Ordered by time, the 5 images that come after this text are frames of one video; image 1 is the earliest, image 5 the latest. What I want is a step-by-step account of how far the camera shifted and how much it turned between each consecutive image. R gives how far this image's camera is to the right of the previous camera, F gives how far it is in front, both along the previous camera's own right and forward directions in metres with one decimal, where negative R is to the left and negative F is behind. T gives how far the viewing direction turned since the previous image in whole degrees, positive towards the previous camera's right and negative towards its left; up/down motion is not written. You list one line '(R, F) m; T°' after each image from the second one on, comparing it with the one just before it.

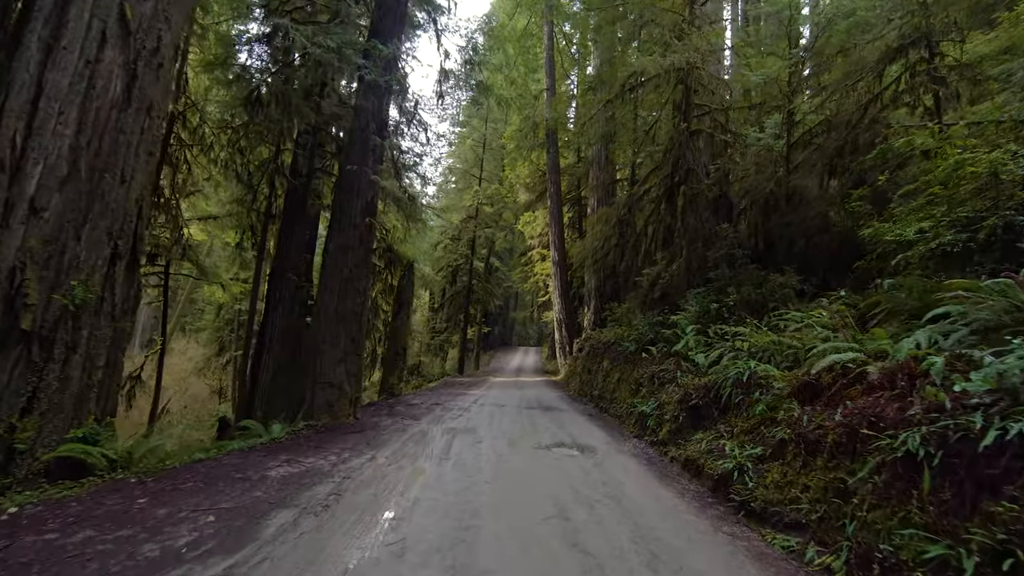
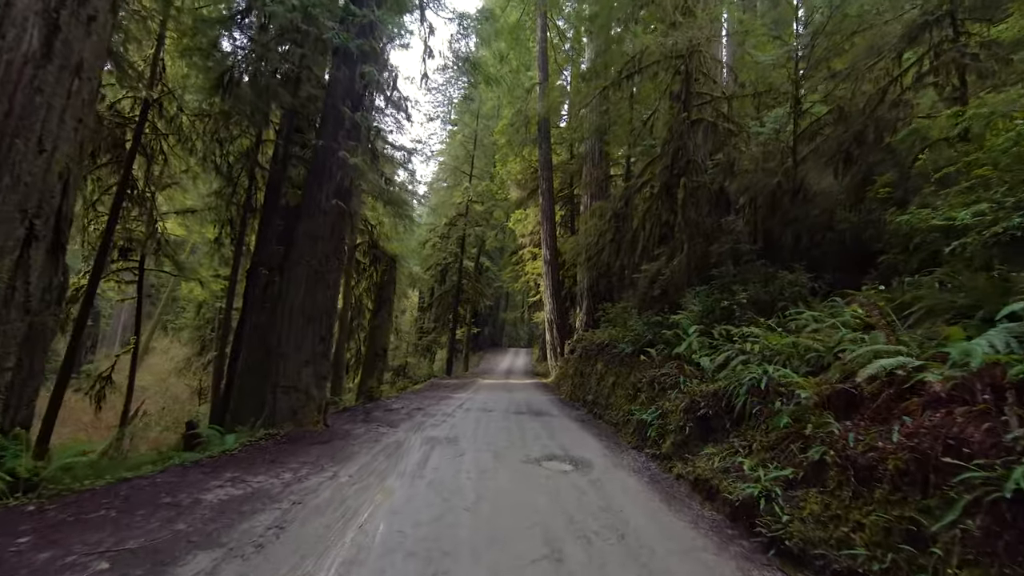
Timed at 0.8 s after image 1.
(+0.1, +0.7) m; +1°
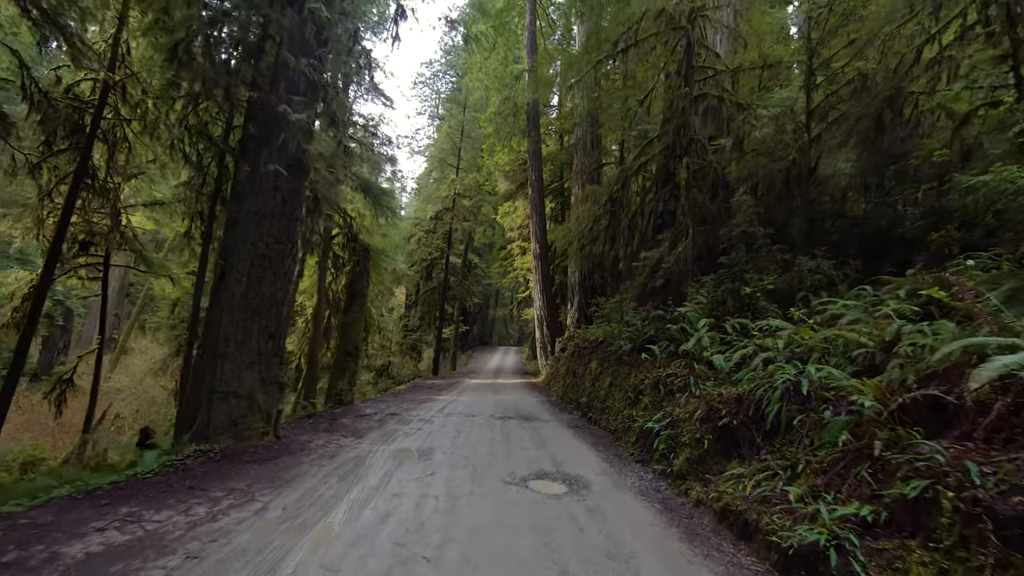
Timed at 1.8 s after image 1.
(+0.1, +0.9) m; +1°
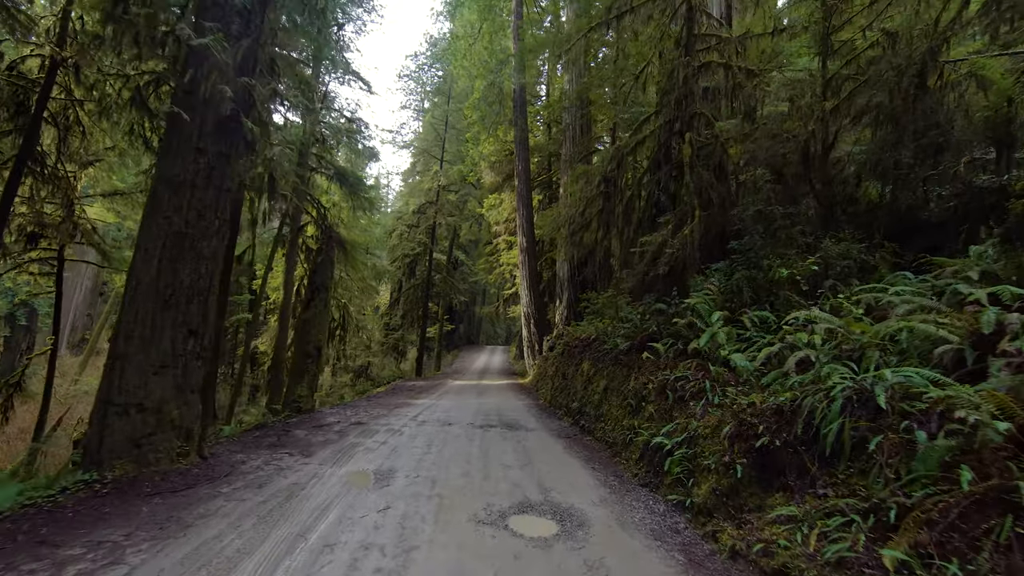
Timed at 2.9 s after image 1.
(+0.1, +1.0) m; +1°
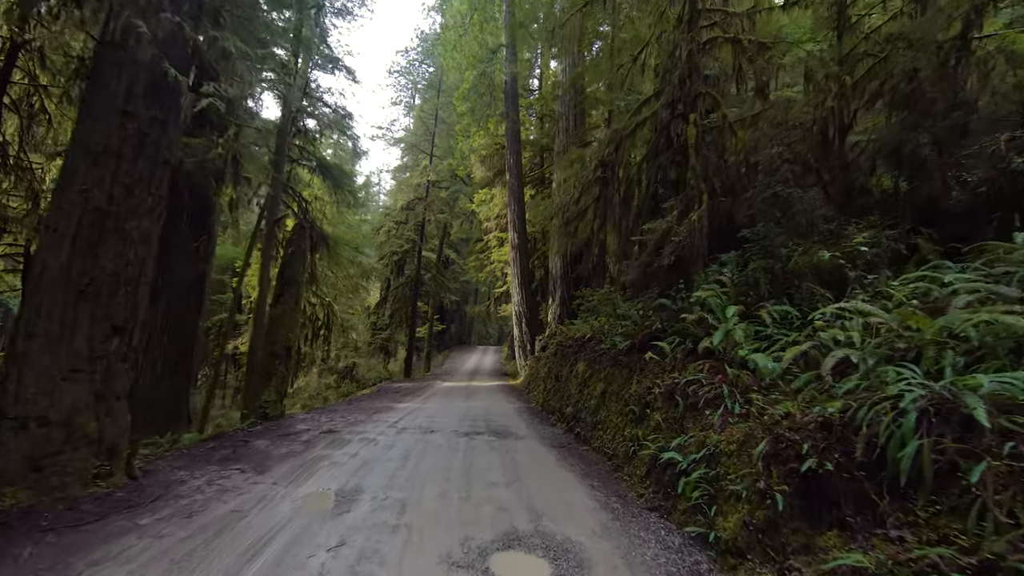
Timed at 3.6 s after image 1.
(+0.1, +0.7) m; +1°
